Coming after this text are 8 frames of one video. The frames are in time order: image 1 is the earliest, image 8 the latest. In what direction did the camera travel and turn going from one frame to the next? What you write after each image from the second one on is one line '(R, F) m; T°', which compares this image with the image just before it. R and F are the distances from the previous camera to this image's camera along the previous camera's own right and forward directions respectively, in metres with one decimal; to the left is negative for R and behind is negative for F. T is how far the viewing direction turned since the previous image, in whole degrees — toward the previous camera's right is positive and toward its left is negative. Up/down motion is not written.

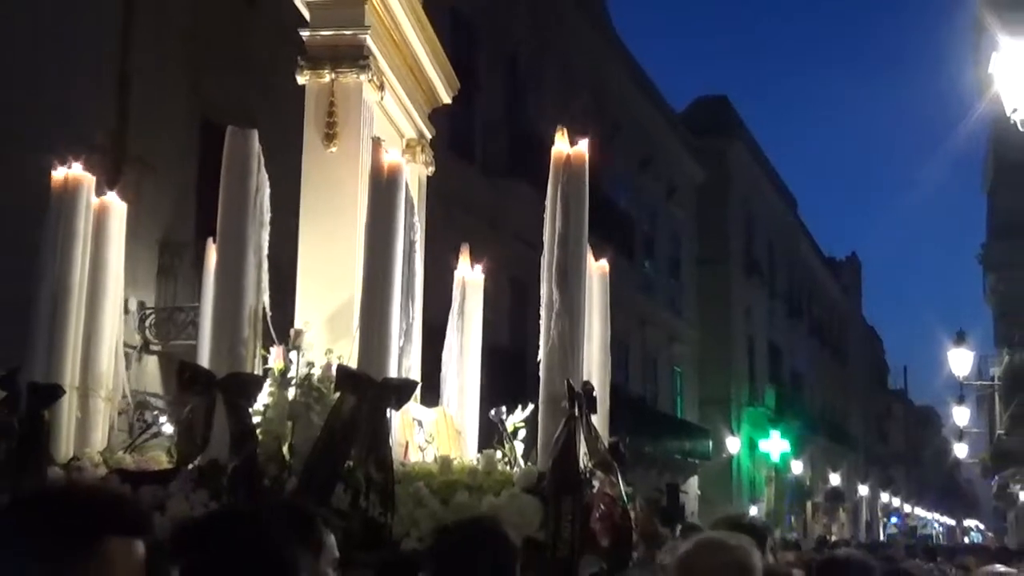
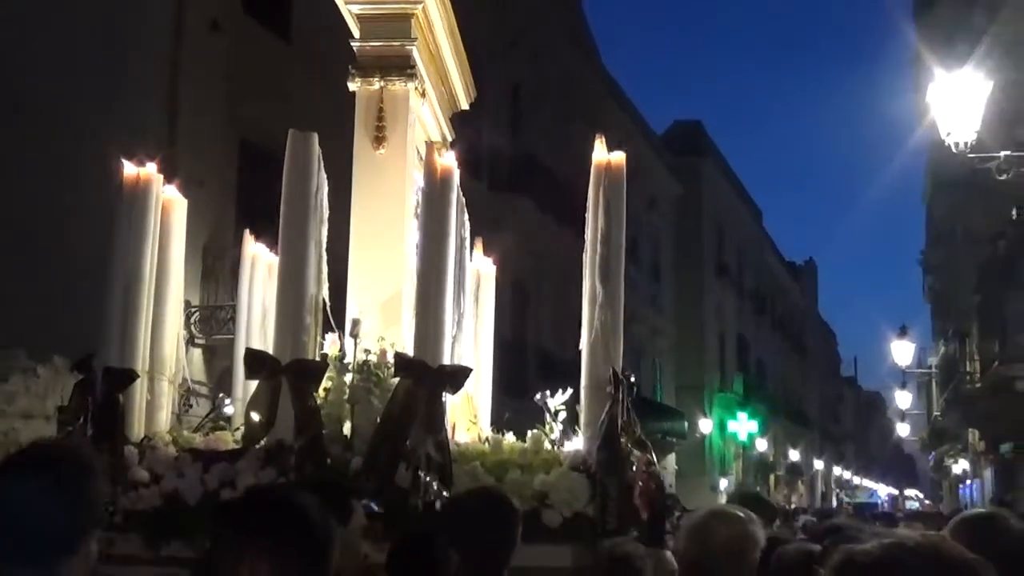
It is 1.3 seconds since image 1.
(-0.4, -0.3) m; +4°
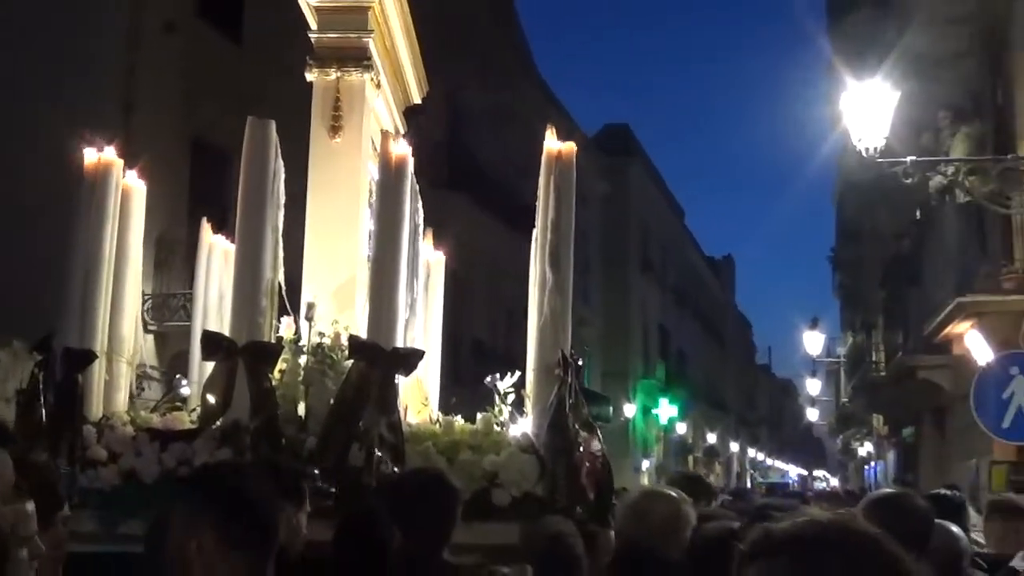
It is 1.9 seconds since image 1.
(-0.2, -0.2) m; +5°
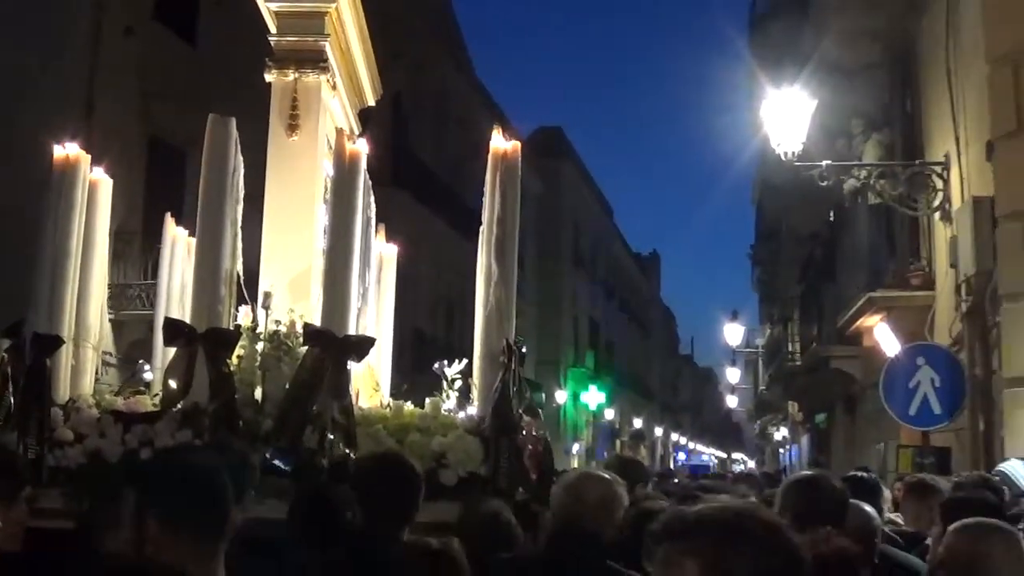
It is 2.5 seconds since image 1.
(-0.1, -0.3) m; +4°
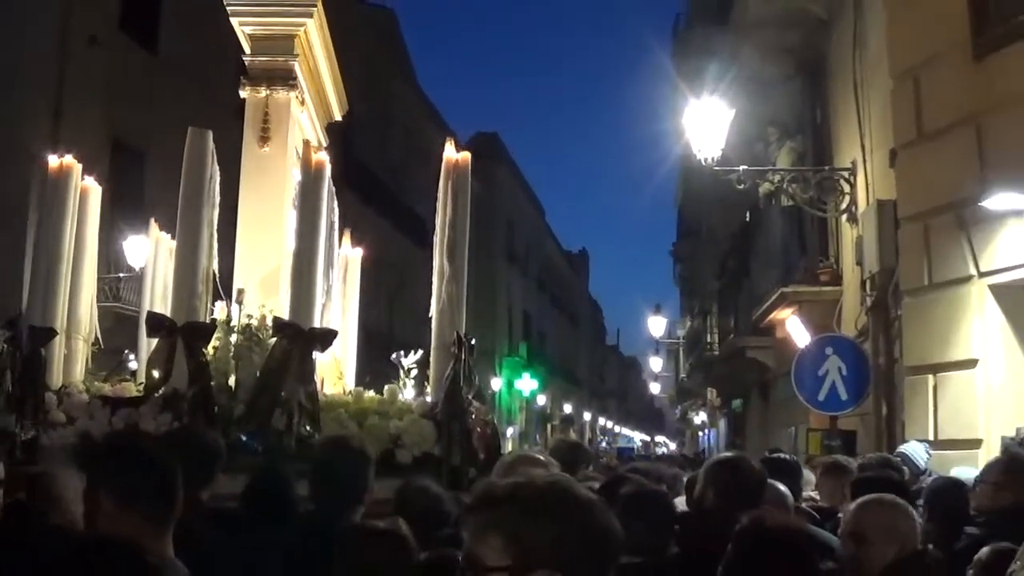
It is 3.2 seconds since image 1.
(-0.1, -0.5) m; +4°
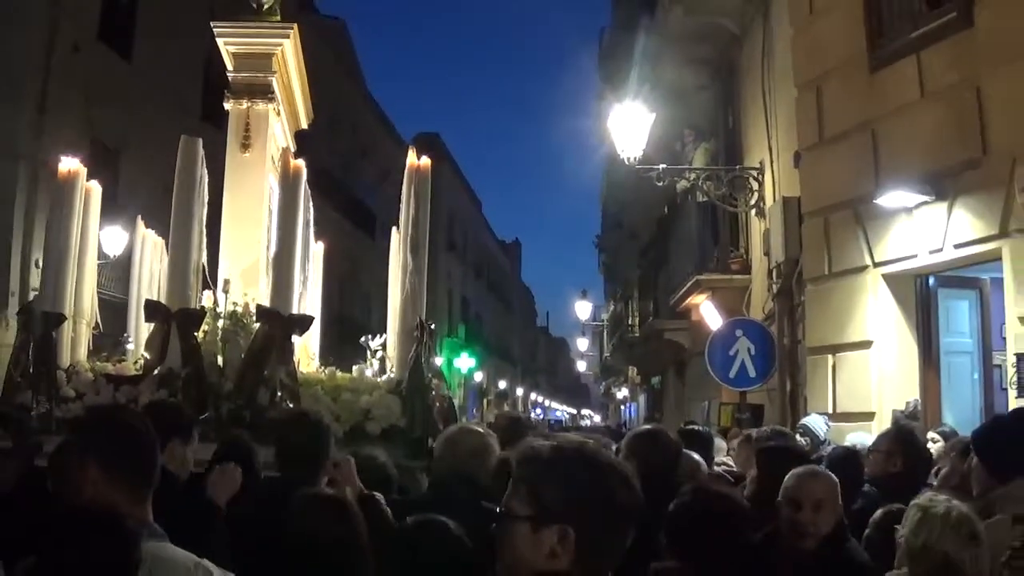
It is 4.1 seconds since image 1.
(-0.2, -0.7) m; +4°
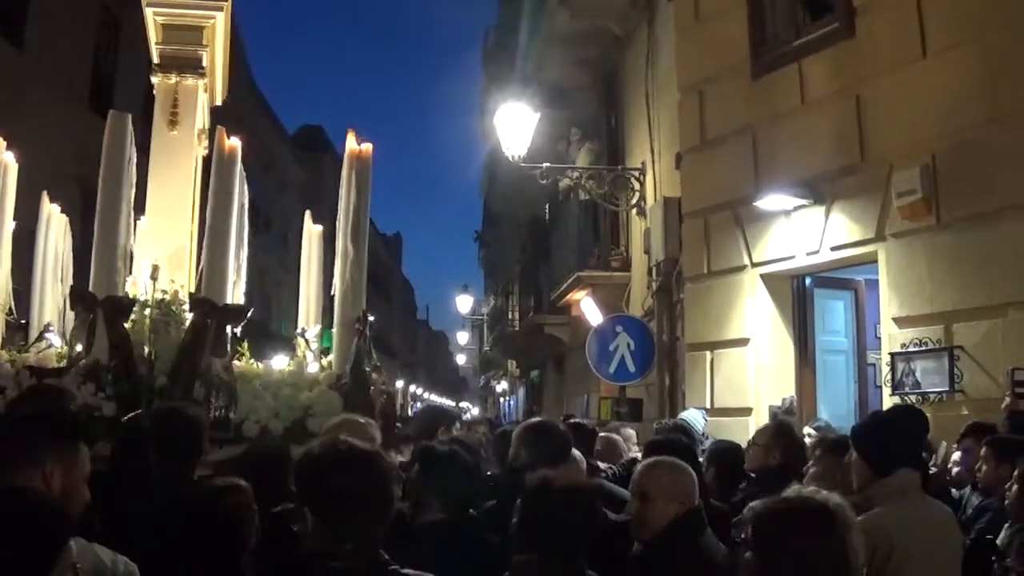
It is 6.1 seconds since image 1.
(-0.6, +0.1) m; +9°
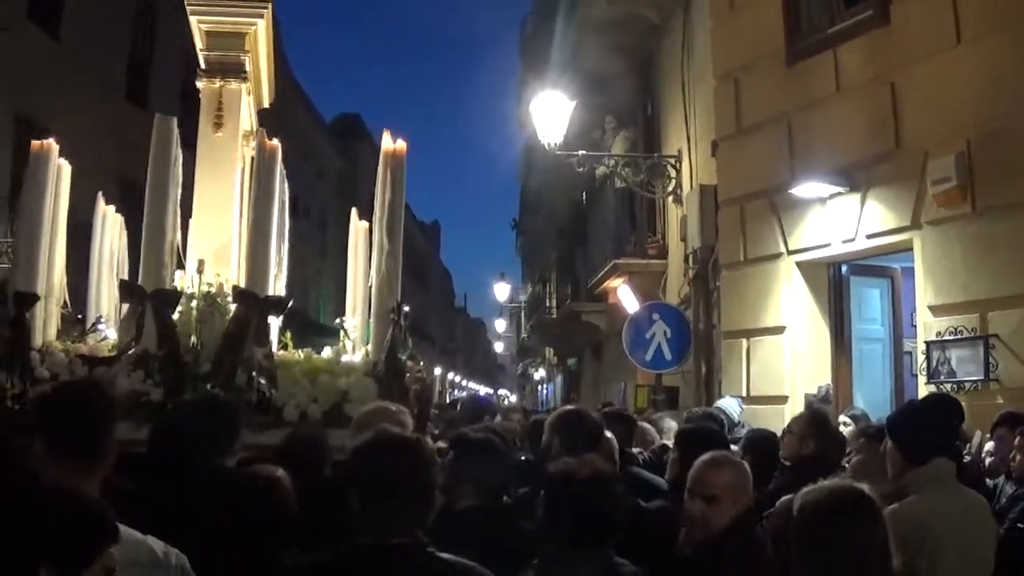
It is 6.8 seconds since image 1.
(+0.1, -0.1) m; -2°
